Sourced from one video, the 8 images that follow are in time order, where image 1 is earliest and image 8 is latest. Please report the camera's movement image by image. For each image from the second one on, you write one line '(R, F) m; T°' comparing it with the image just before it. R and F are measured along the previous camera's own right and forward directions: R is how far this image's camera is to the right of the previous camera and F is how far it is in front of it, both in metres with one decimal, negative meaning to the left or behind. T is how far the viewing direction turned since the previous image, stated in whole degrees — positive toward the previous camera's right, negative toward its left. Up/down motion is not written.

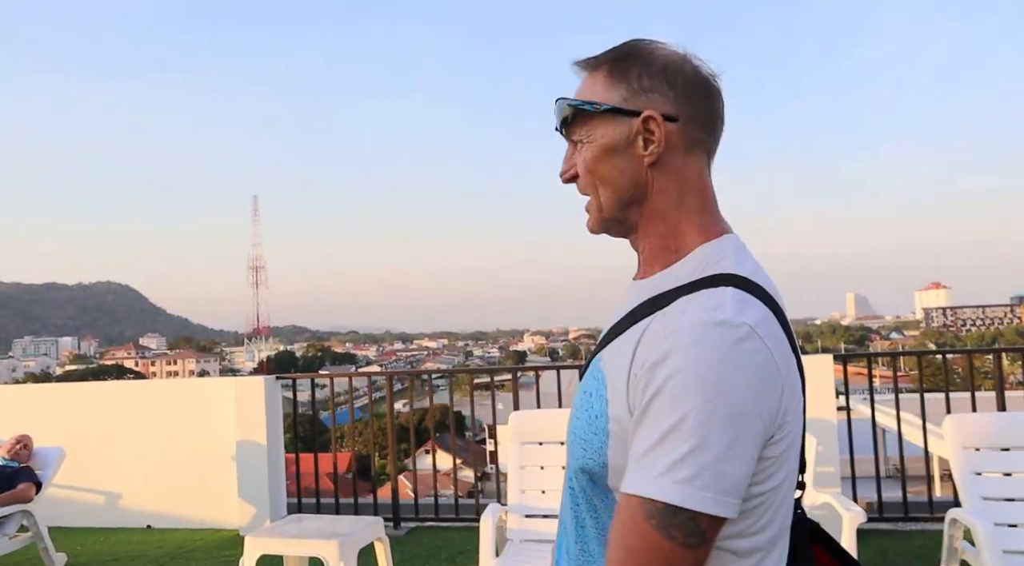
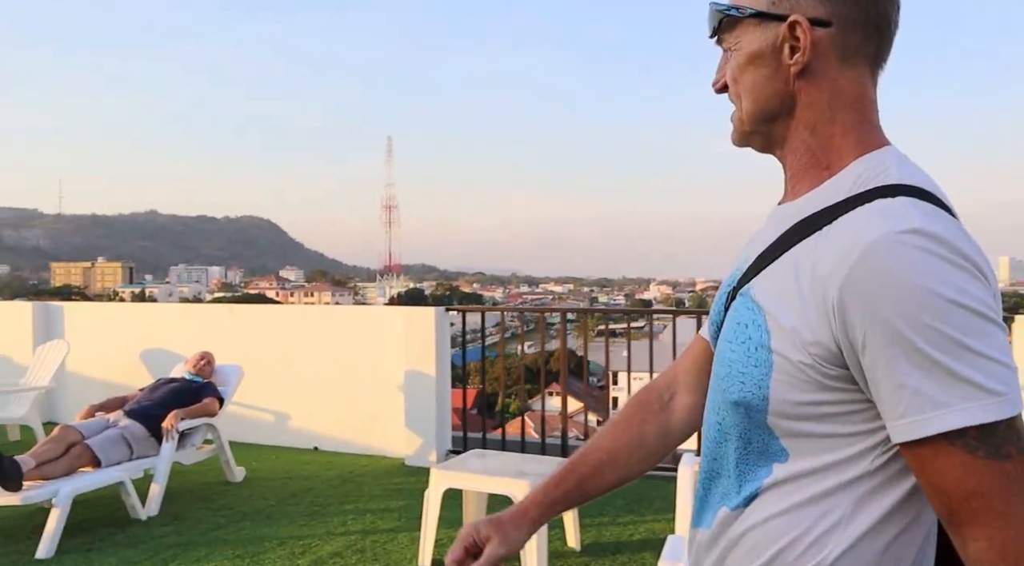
(-0.4, +0.3) m; -9°
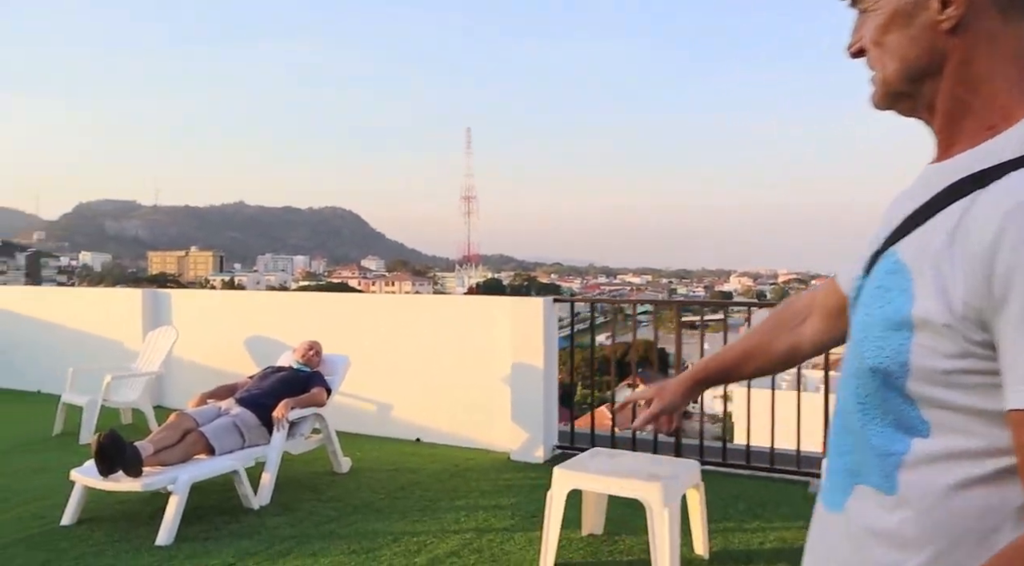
(-0.2, +0.2) m; -6°
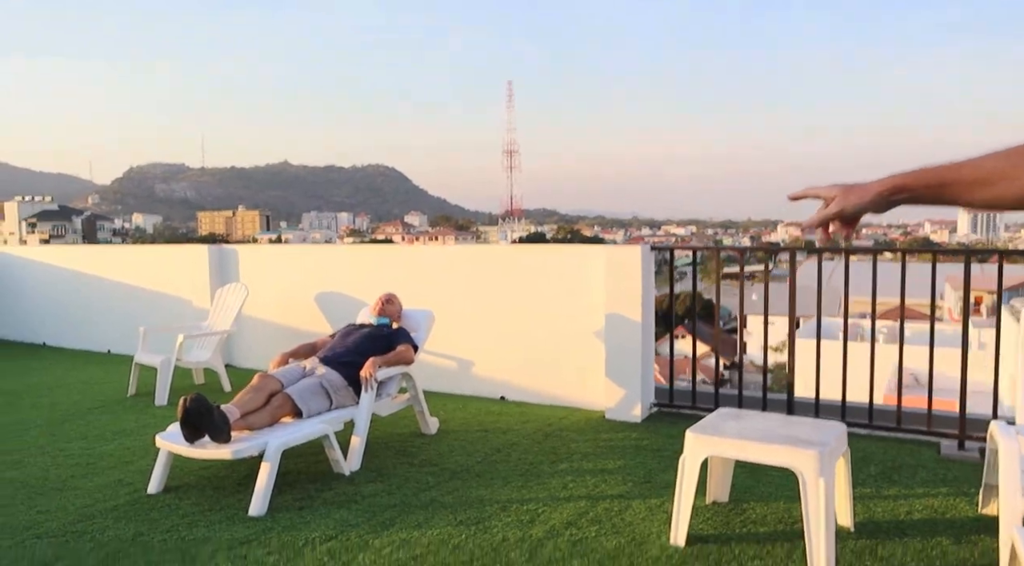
(-0.3, +0.4) m; -3°
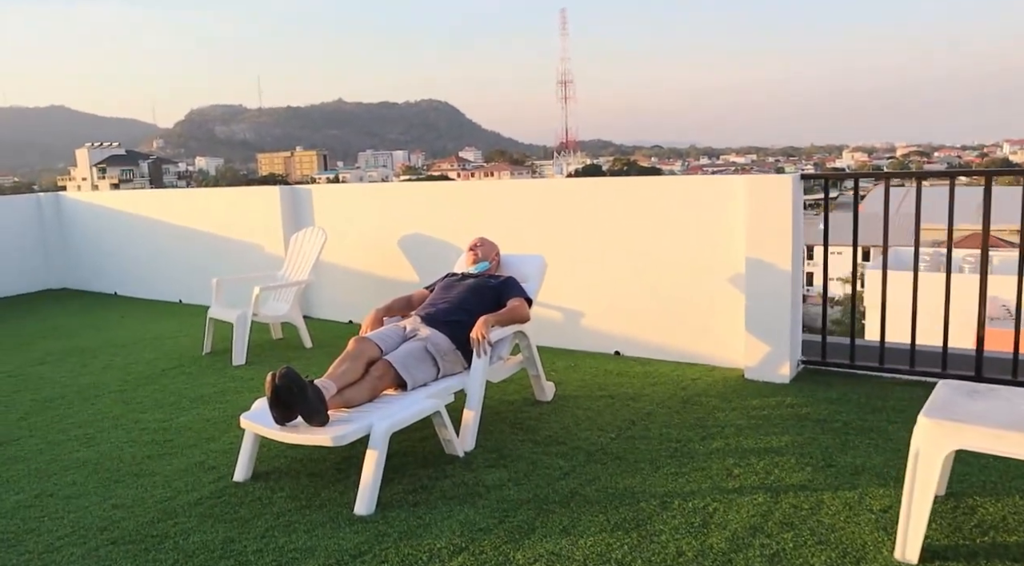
(-0.4, +0.7) m; -4°
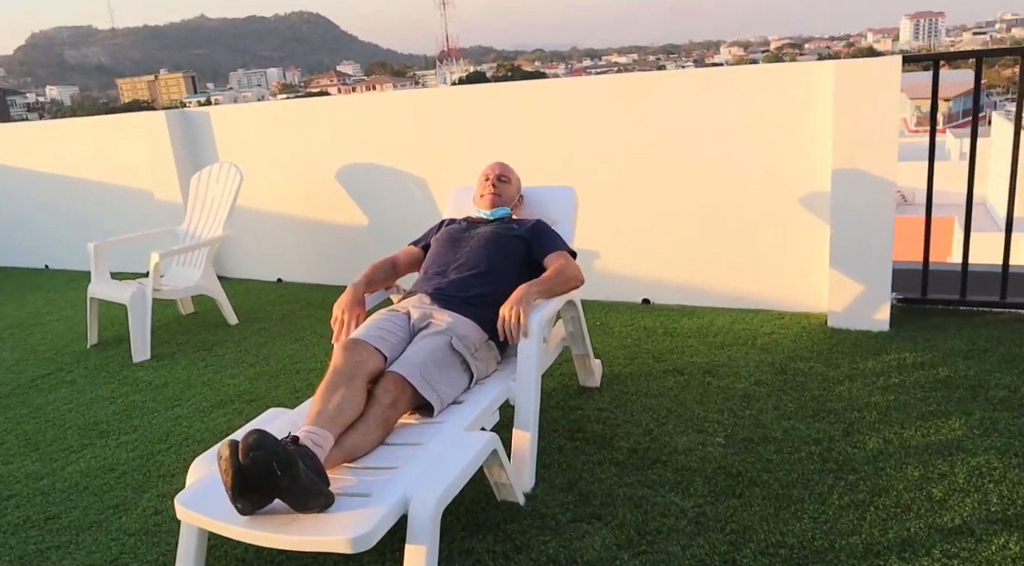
(-0.5, +1.2) m; +7°
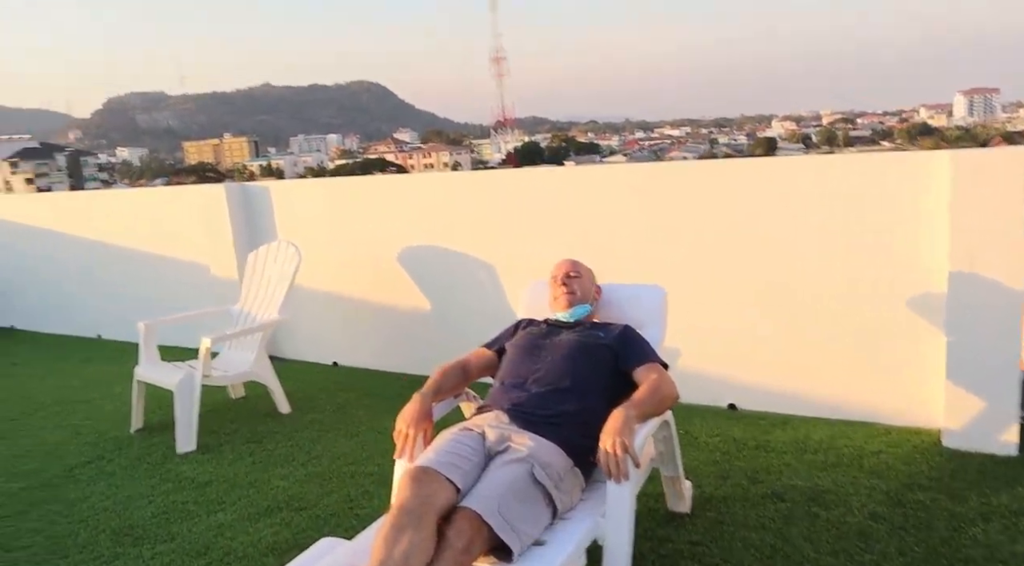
(-0.1, +0.2) m; -3°
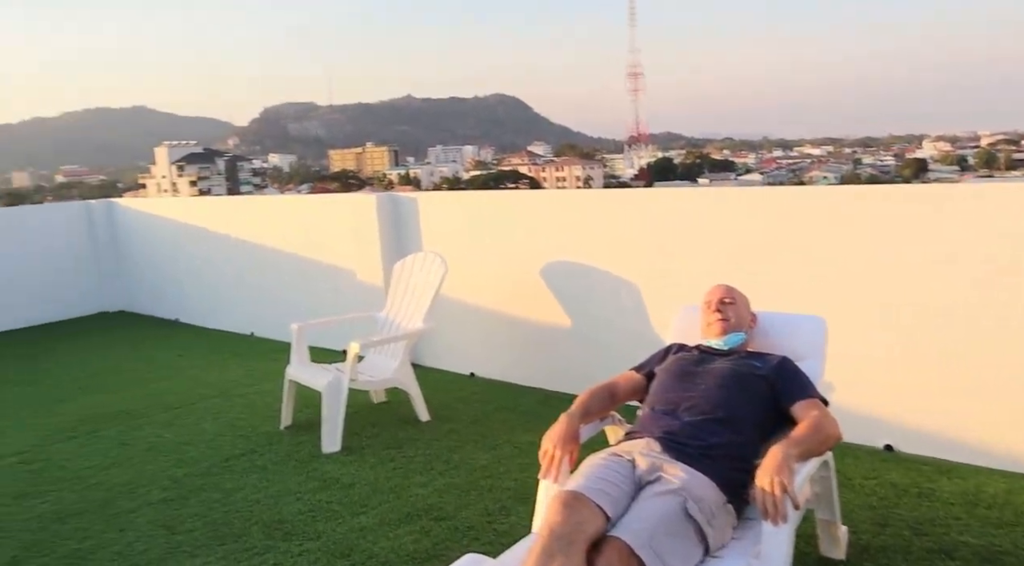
(-0.1, 0.0) m; -9°
